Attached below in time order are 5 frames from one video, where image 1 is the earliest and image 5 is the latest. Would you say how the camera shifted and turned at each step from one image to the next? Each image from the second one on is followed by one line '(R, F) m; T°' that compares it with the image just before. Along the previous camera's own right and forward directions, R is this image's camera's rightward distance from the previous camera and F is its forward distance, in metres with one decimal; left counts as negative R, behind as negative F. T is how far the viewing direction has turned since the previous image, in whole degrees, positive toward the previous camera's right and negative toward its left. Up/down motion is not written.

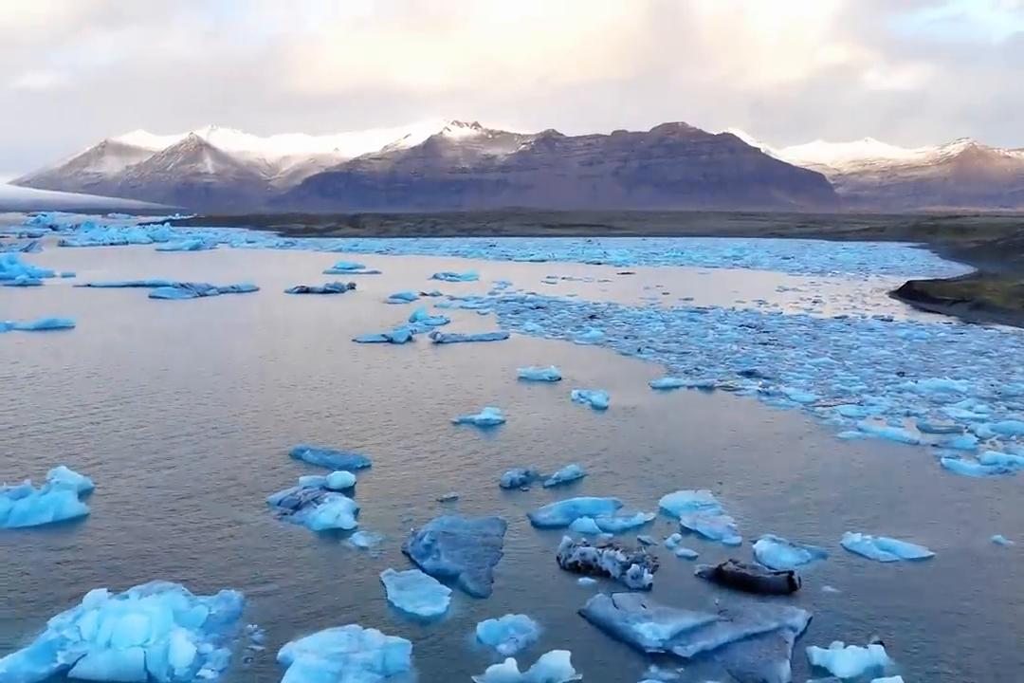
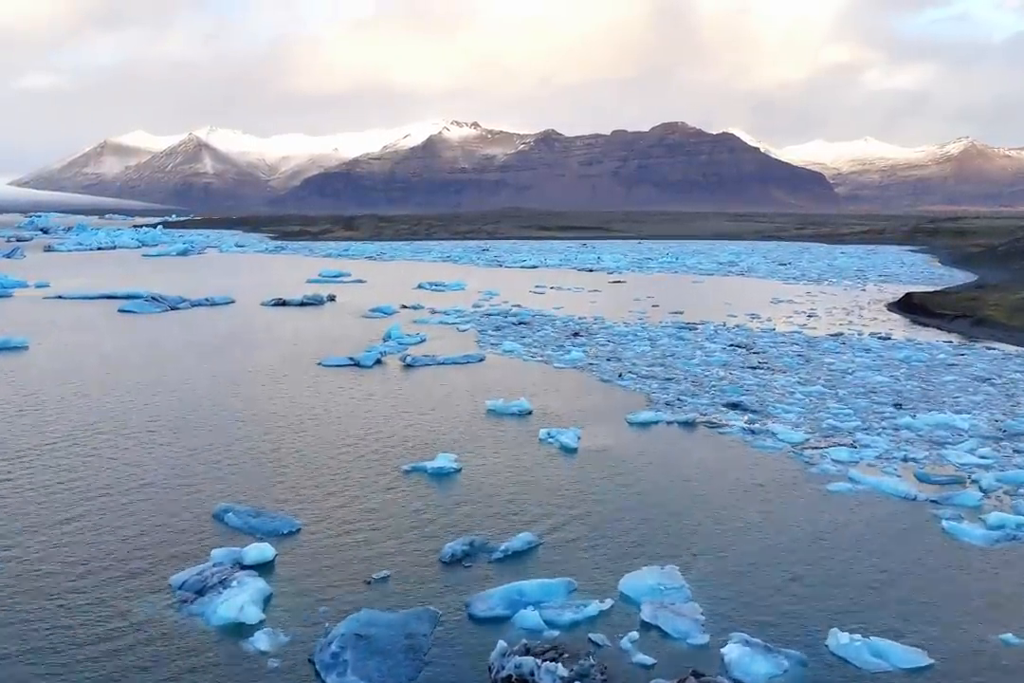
(+0.4, +0.7) m; 0°
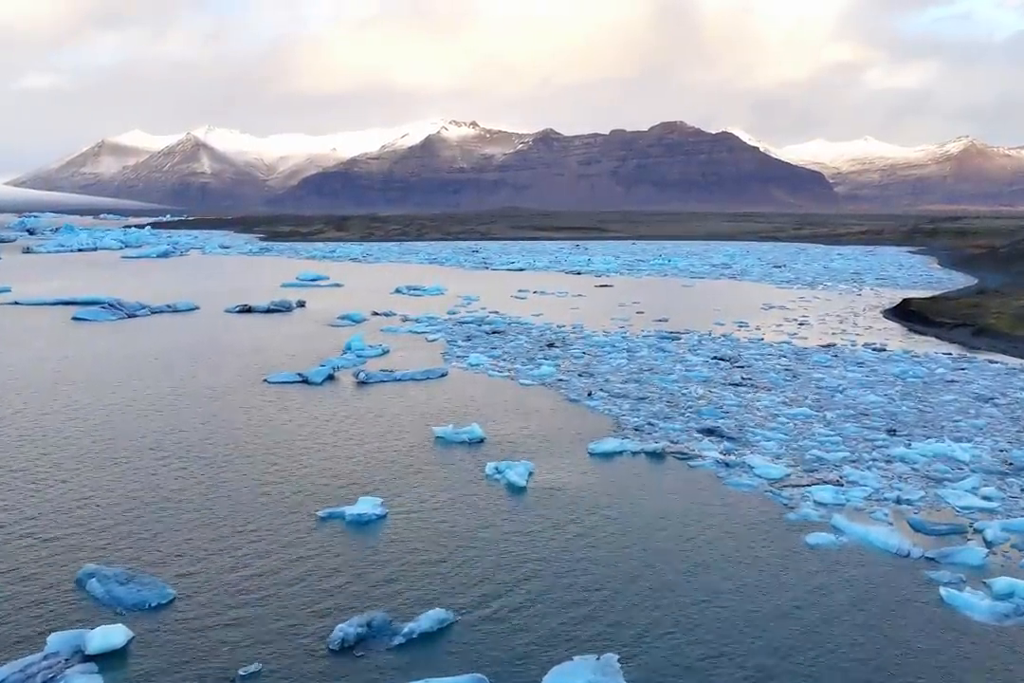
(+0.5, +1.0) m; 0°
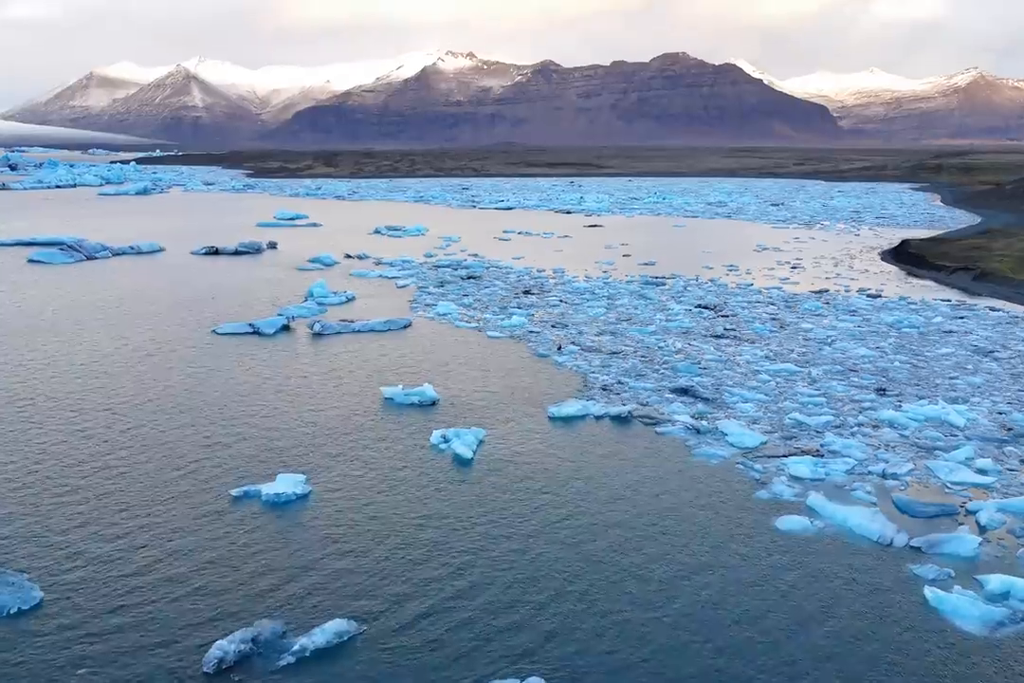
(+0.4, +0.8) m; 0°
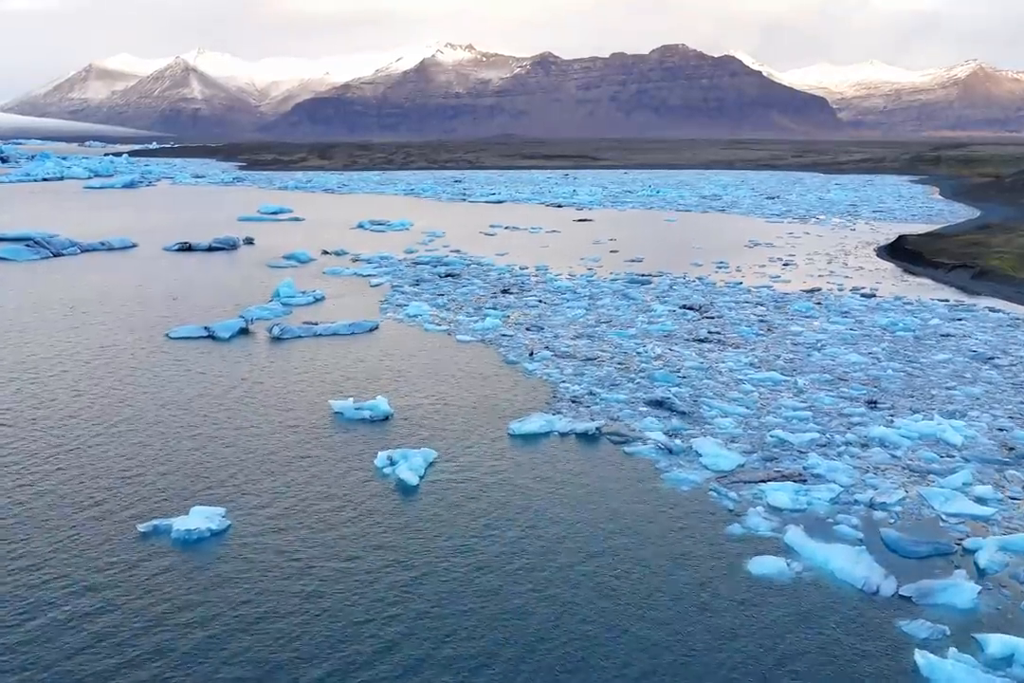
(+0.4, +0.6) m; 0°
